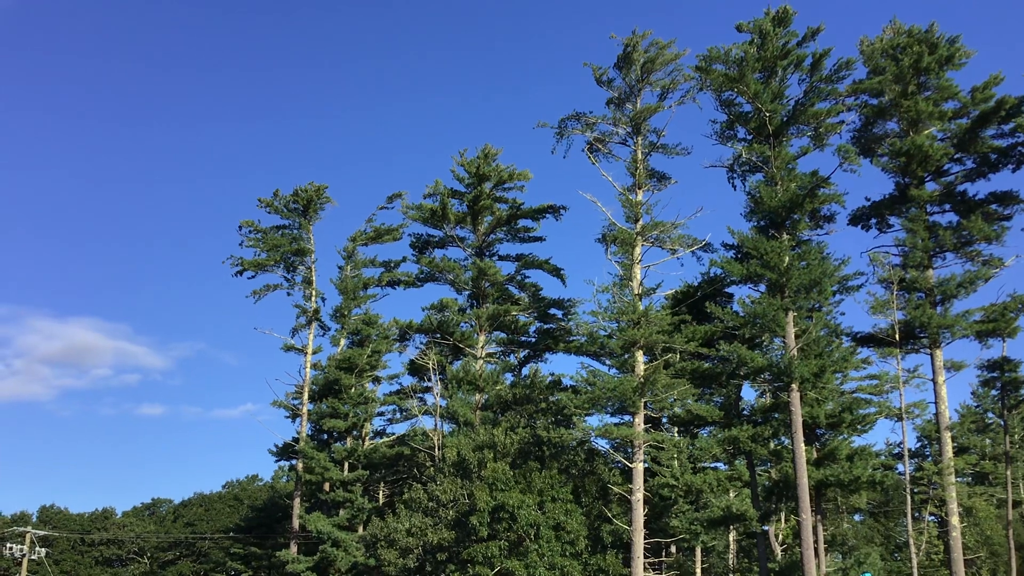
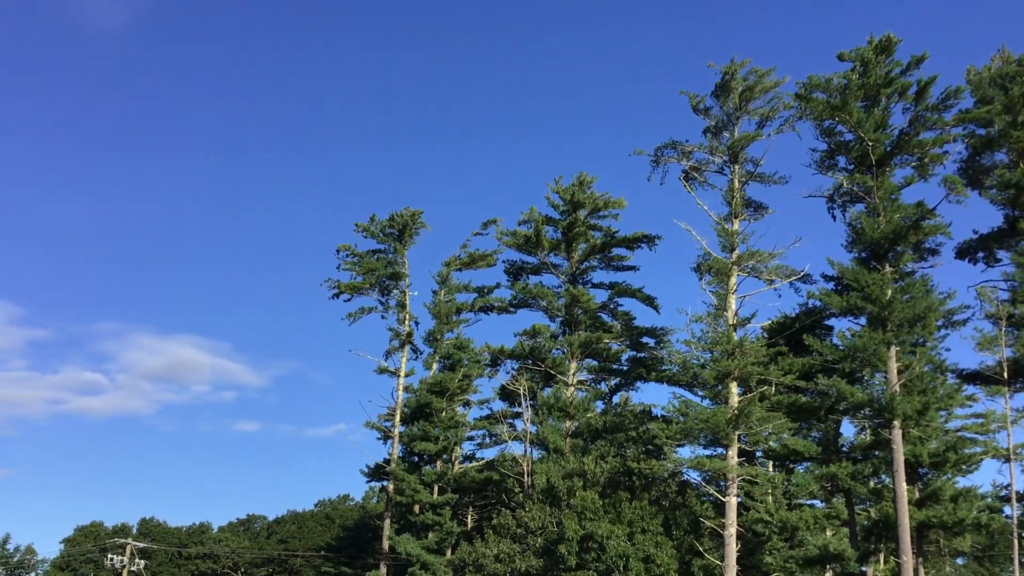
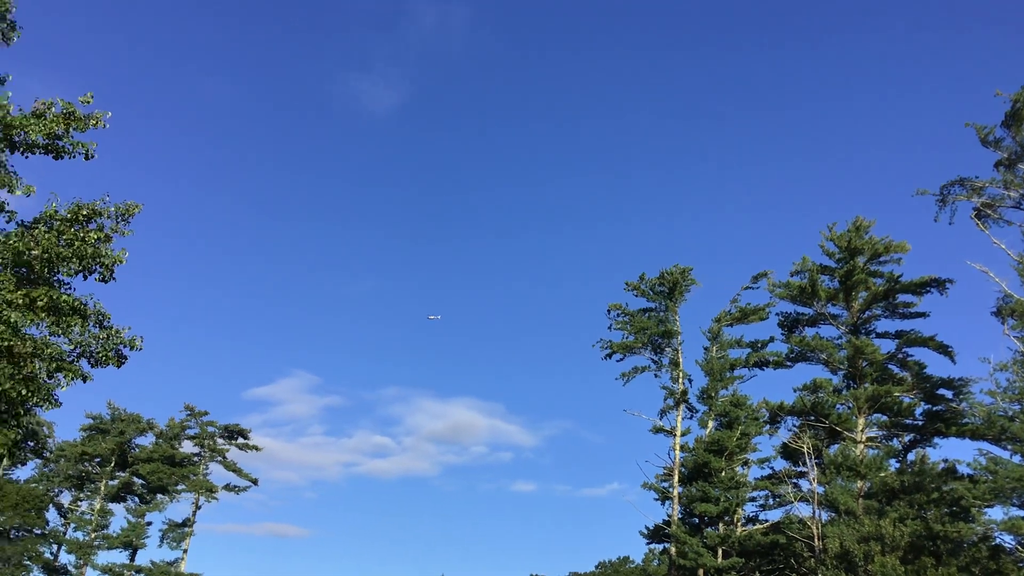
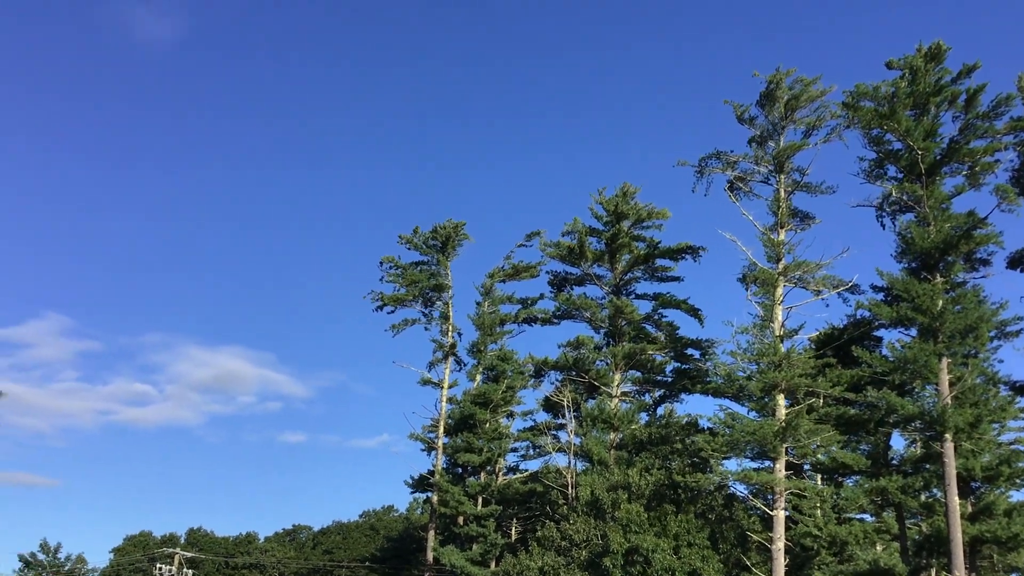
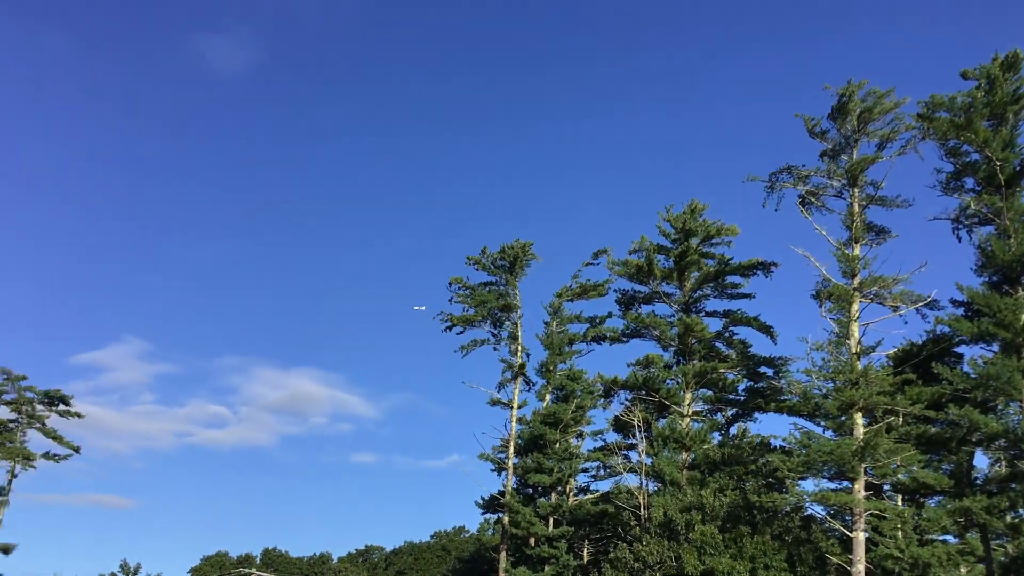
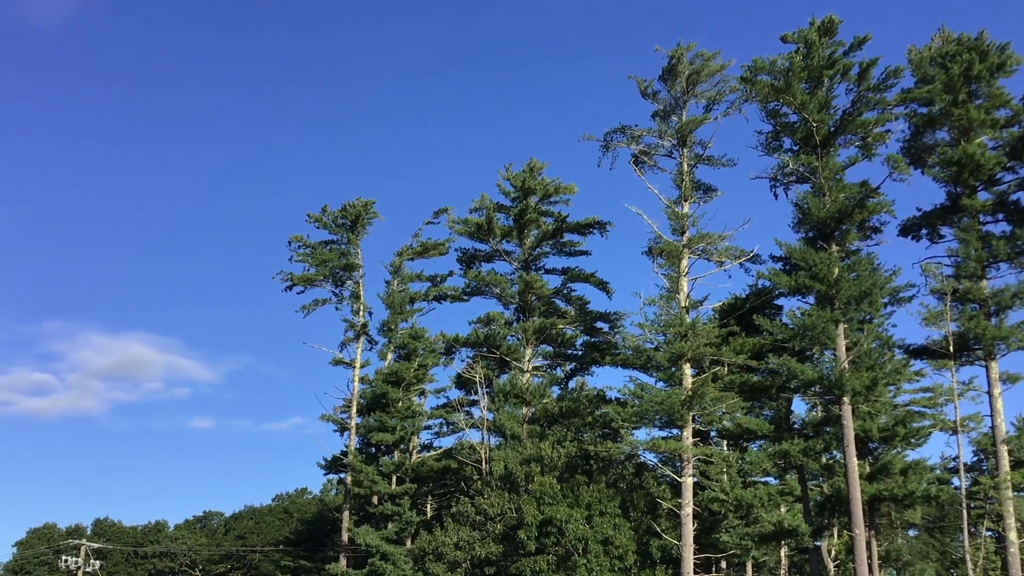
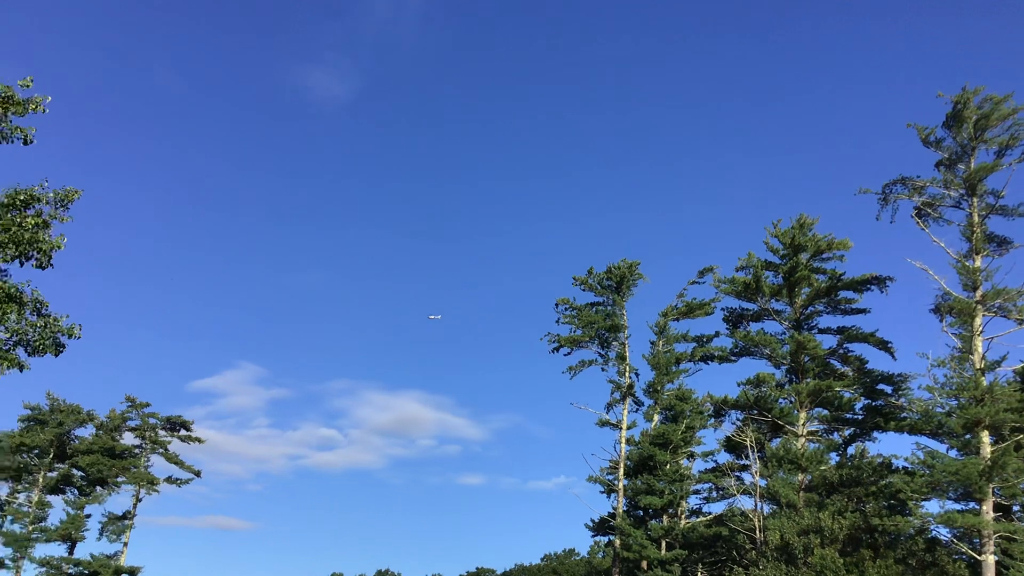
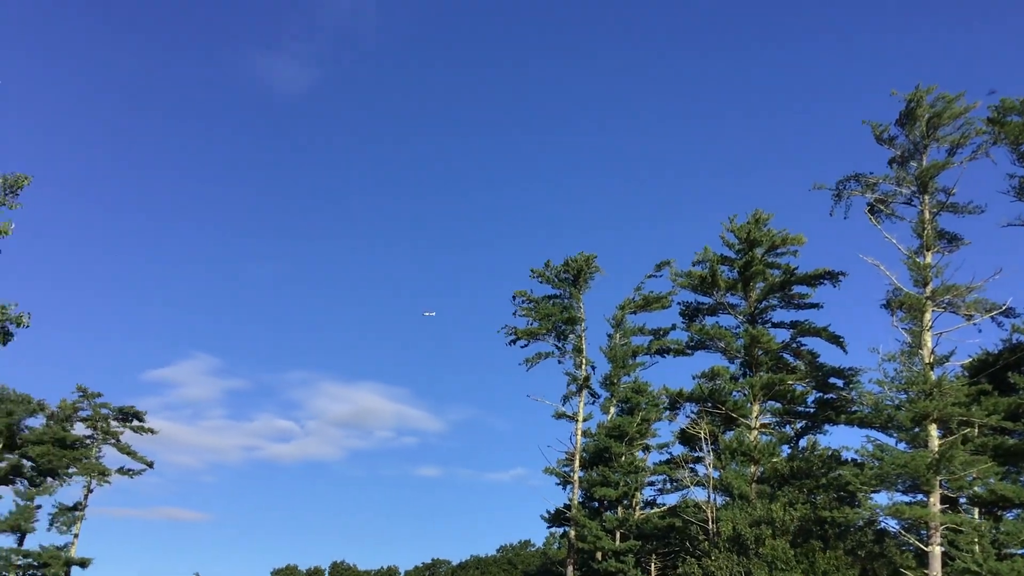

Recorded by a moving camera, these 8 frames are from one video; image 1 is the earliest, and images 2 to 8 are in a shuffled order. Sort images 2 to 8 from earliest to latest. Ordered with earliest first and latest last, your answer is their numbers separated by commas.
6, 2, 4, 5, 8, 7, 3
